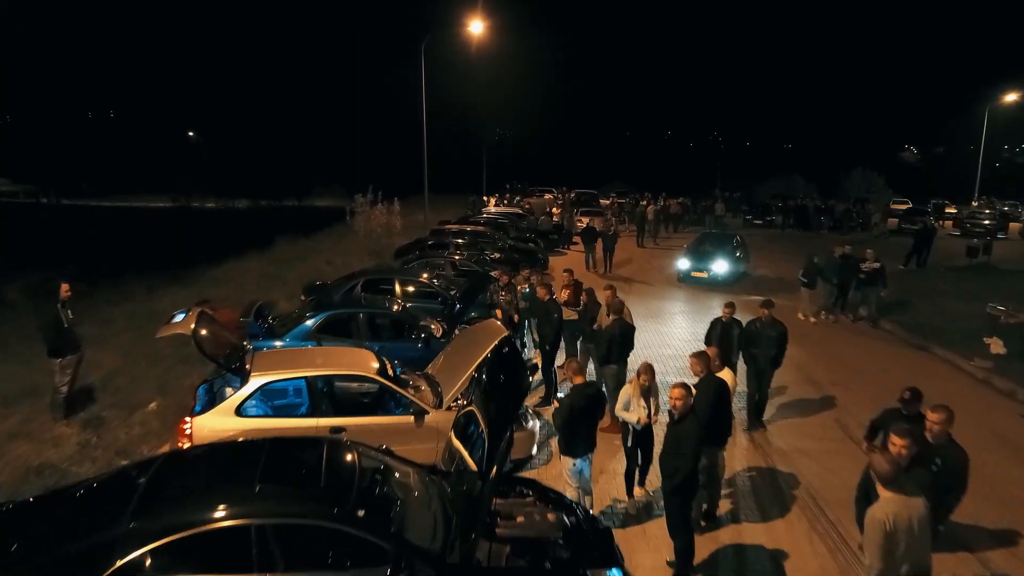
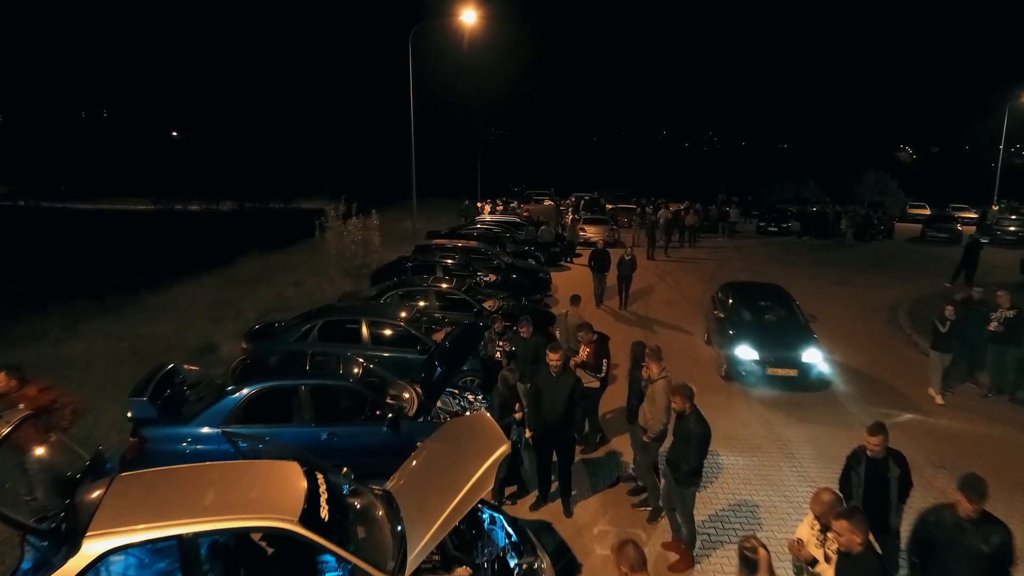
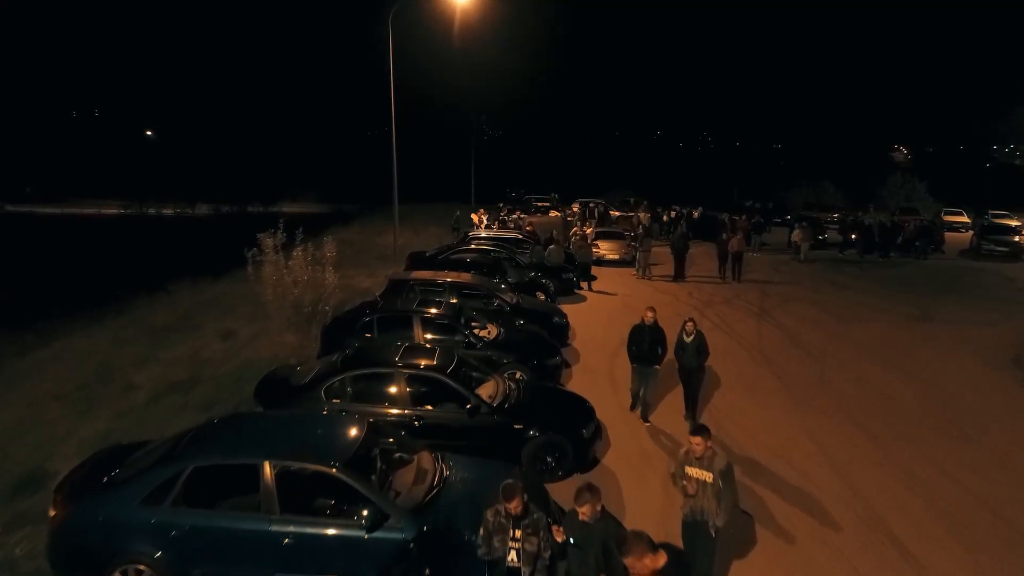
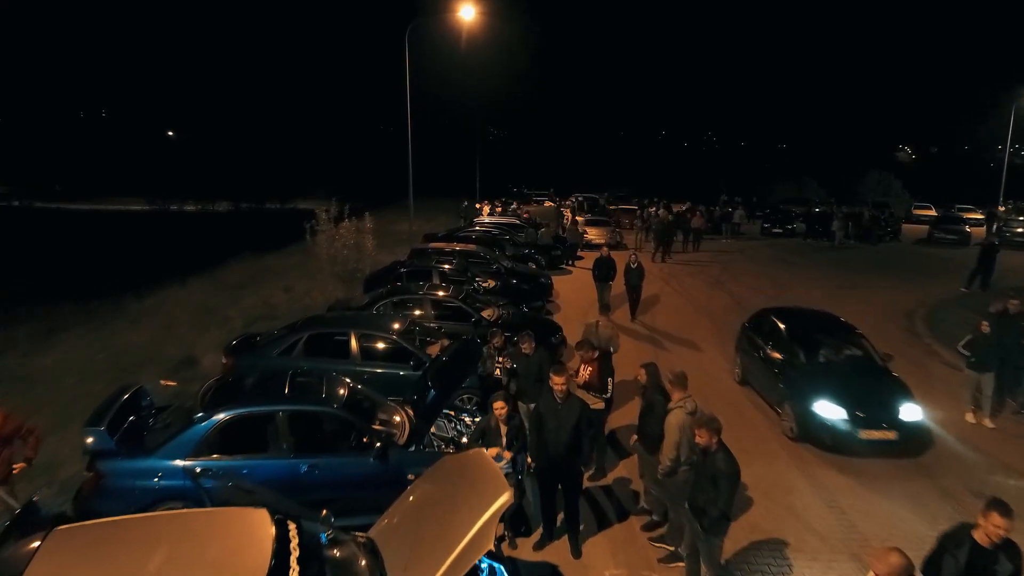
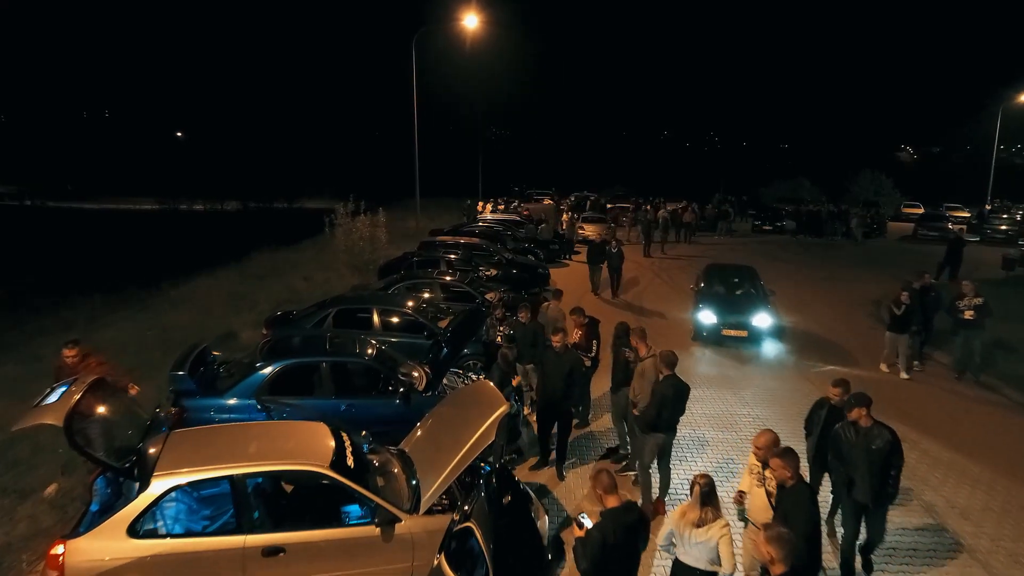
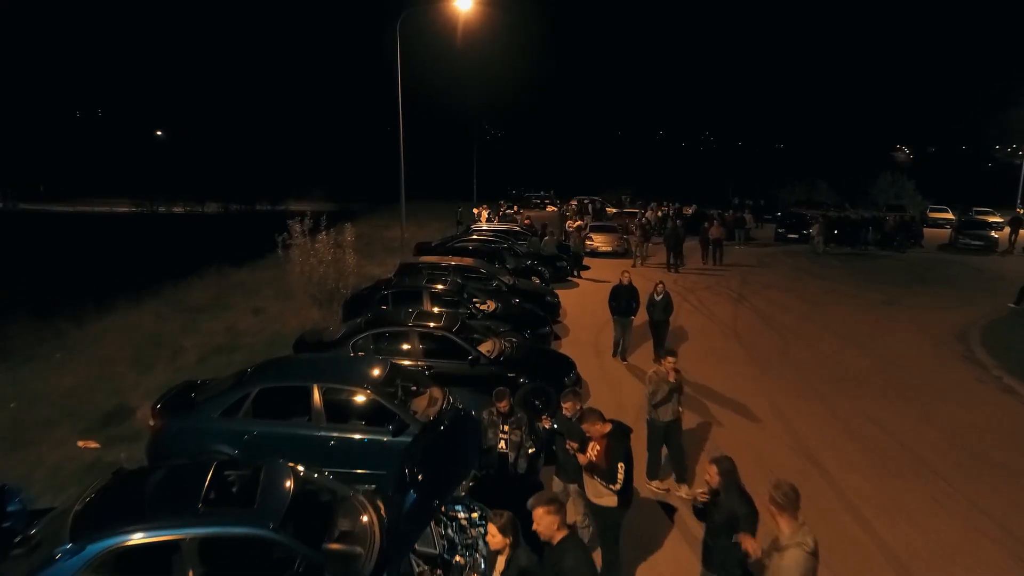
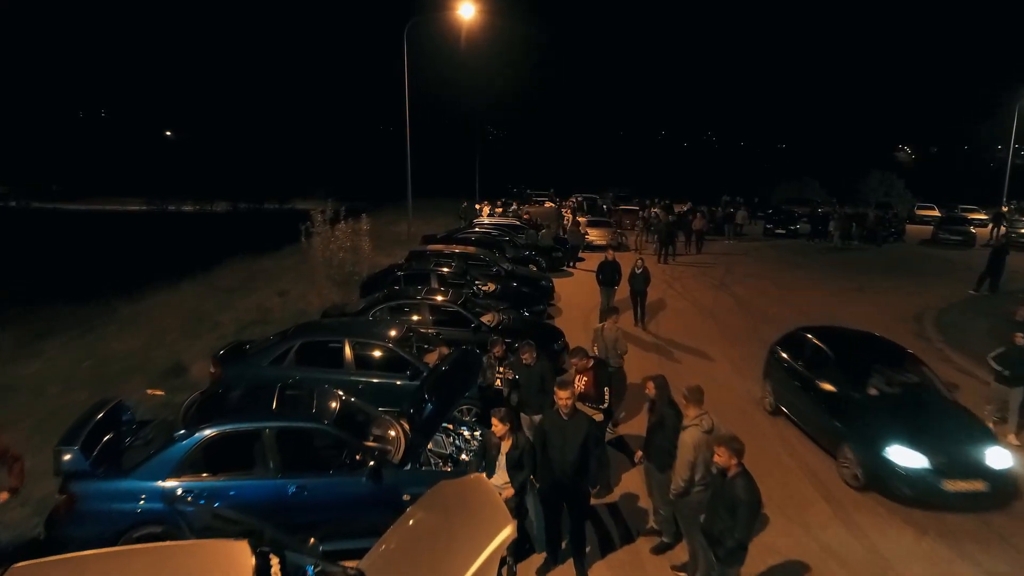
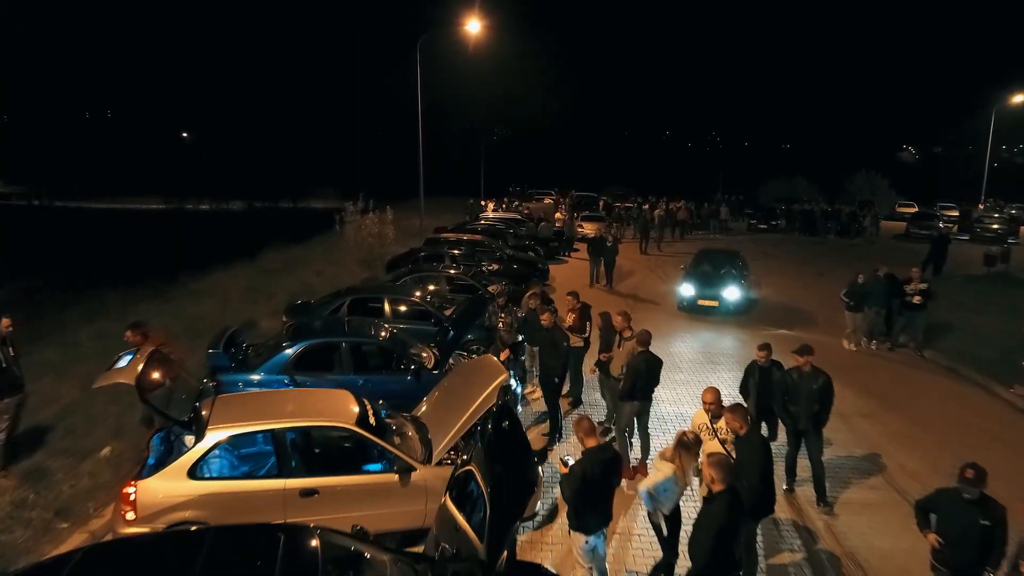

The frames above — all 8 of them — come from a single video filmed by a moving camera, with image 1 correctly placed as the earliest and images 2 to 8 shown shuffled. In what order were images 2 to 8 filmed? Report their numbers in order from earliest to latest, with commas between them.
8, 5, 2, 4, 7, 6, 3
